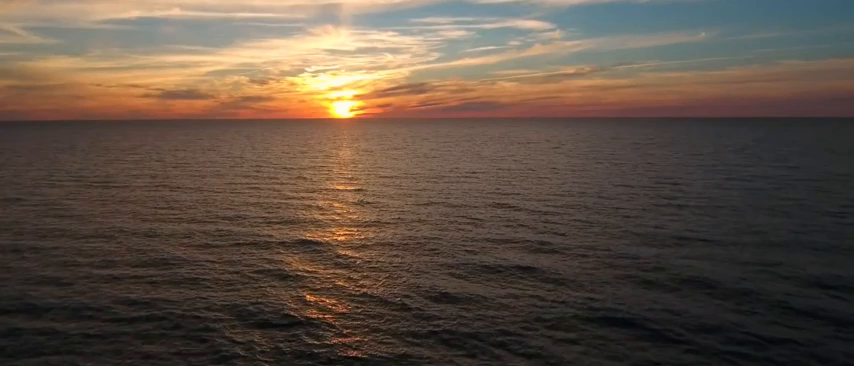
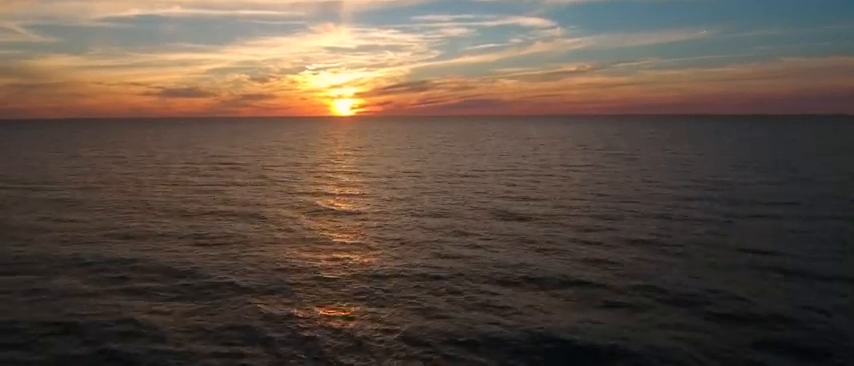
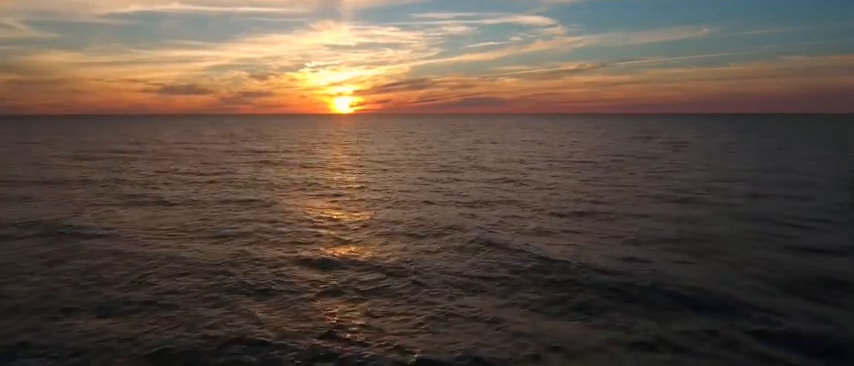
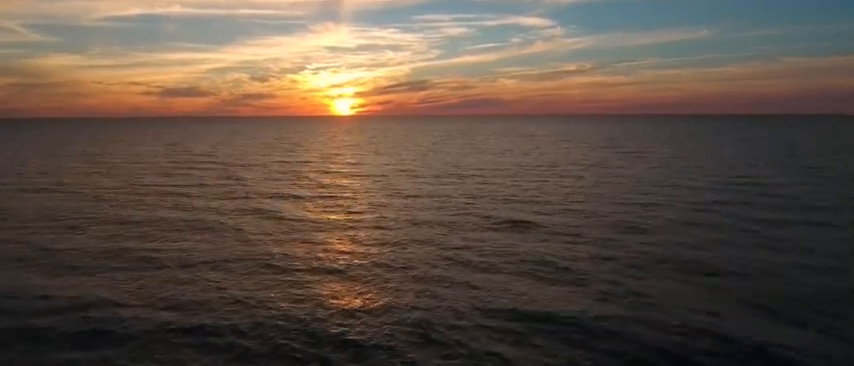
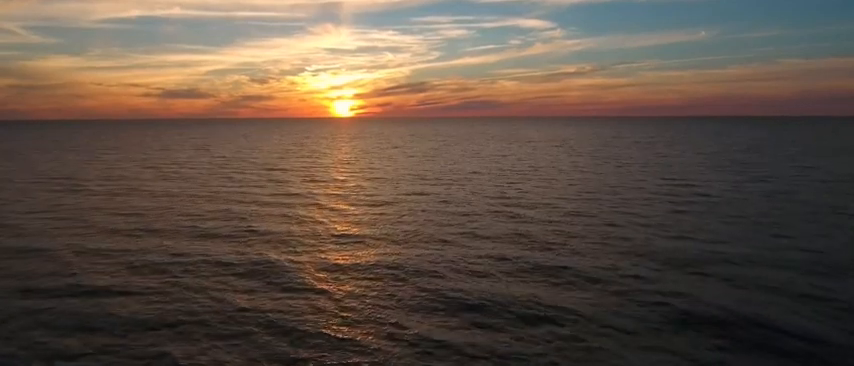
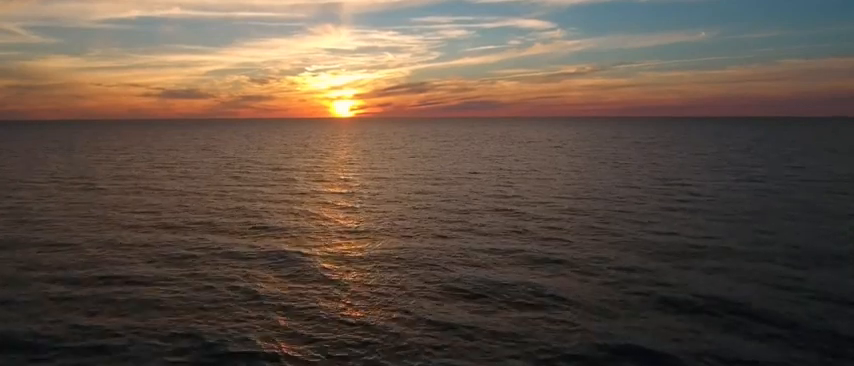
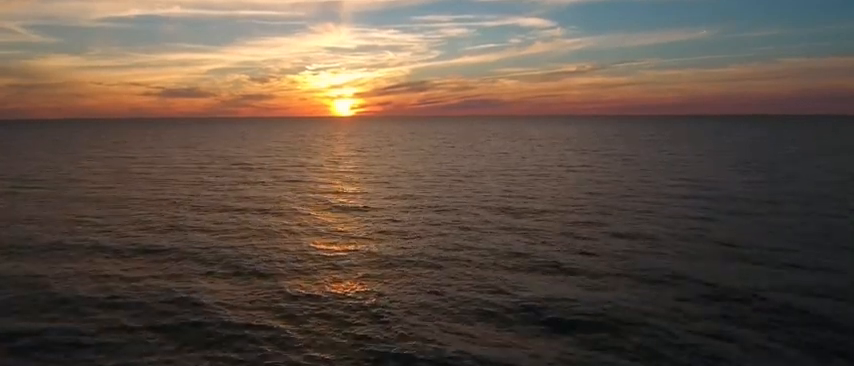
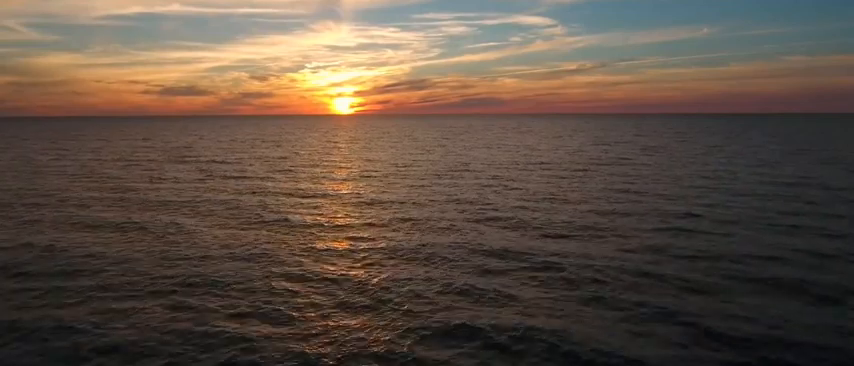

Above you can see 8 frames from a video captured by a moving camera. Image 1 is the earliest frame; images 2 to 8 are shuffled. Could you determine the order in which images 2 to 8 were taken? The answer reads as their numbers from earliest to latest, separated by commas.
6, 5, 7, 2, 4, 8, 3
